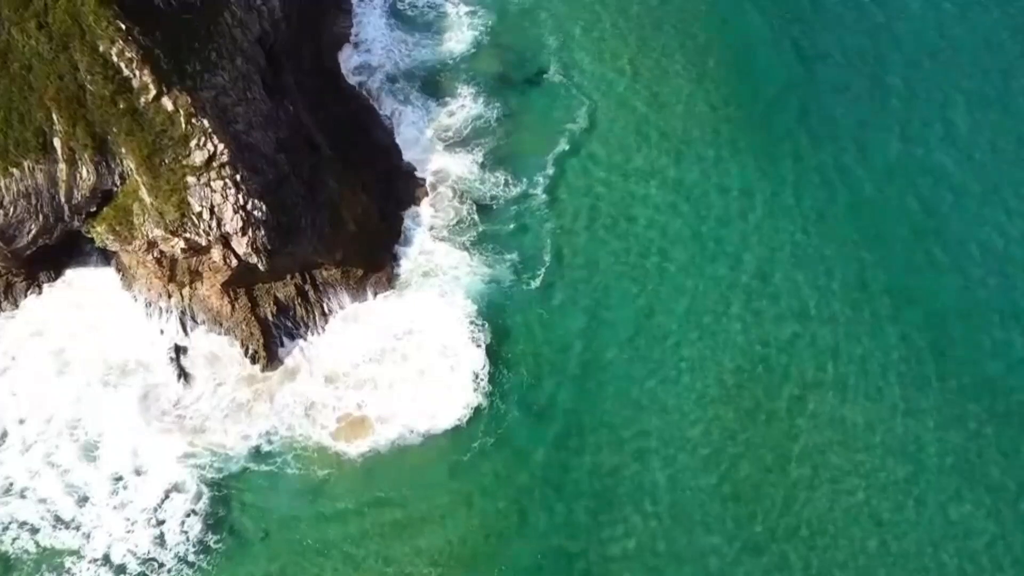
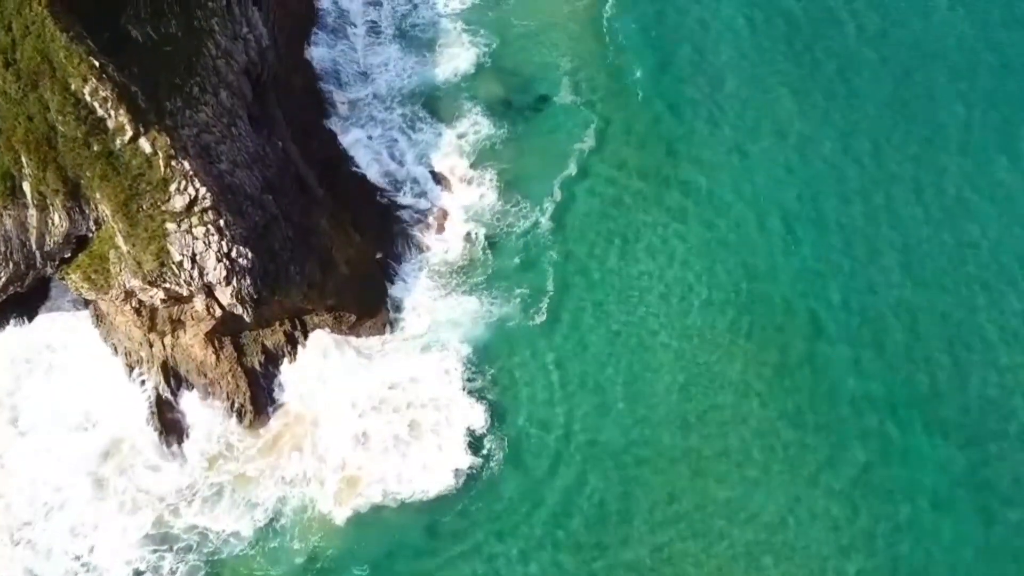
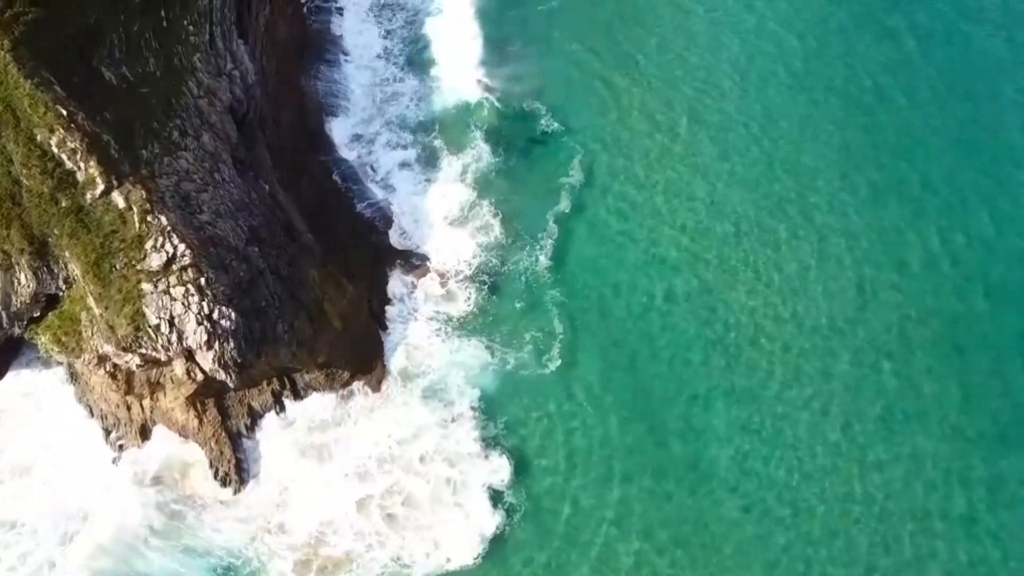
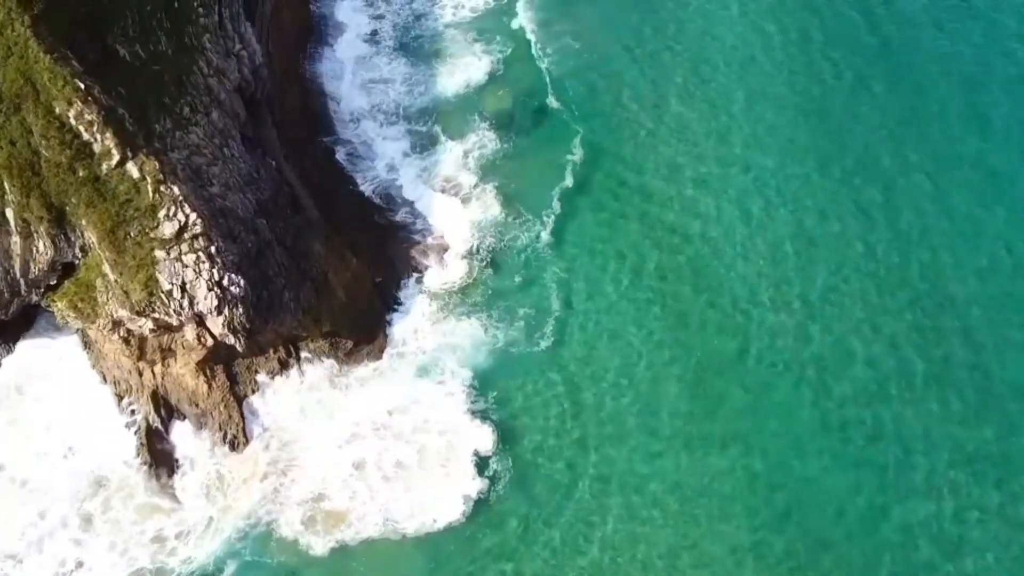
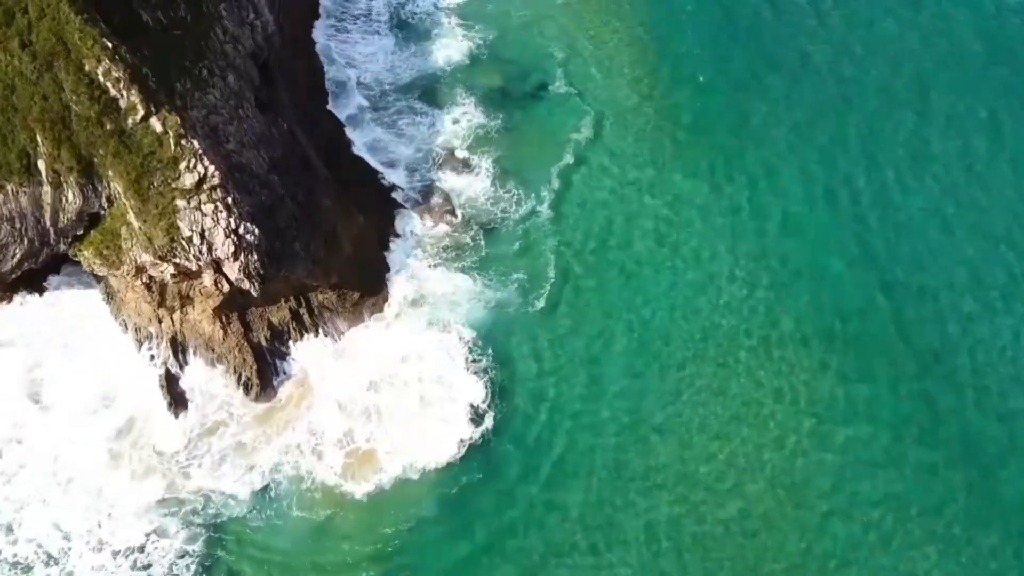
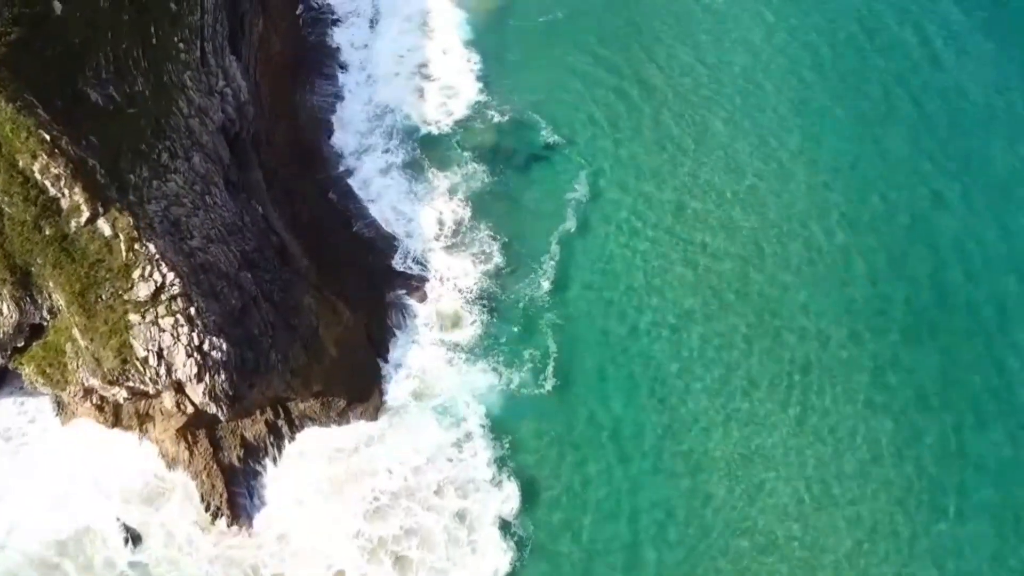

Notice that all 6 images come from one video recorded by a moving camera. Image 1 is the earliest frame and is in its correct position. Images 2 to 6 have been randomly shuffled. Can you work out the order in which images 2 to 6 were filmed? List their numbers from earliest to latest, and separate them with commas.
5, 2, 4, 3, 6
